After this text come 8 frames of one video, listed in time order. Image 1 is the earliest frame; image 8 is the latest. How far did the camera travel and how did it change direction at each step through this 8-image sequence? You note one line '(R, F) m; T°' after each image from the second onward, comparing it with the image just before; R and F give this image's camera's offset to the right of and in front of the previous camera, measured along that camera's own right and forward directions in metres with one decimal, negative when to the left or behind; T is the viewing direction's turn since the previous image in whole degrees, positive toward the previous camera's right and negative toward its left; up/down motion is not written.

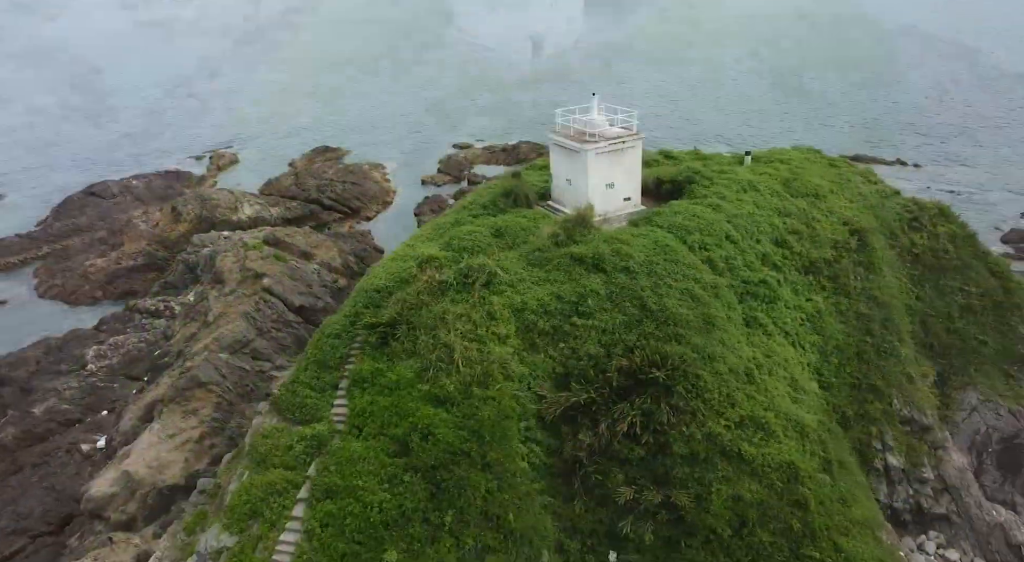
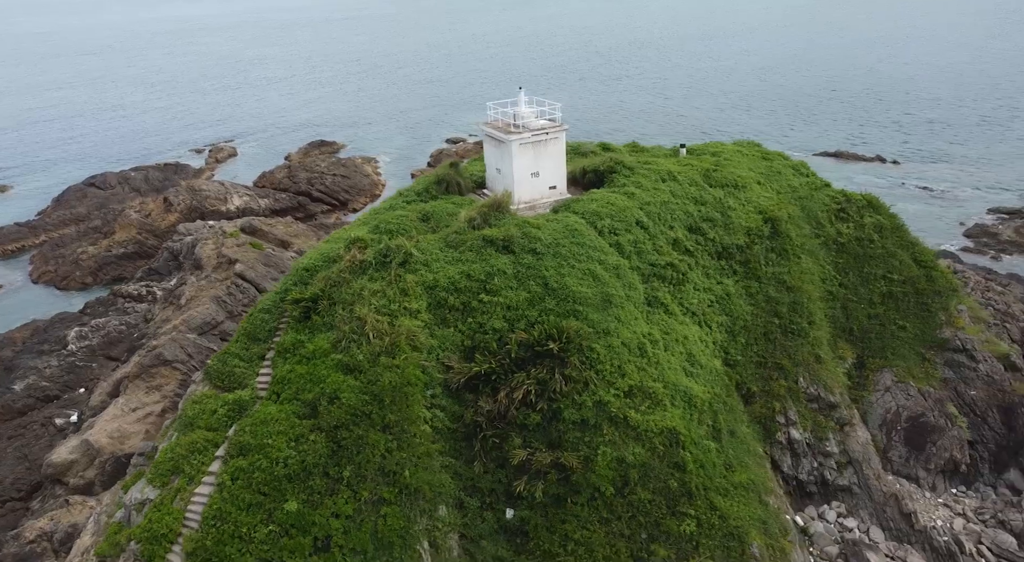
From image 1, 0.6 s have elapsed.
(+2.6, -1.2) m; 0°
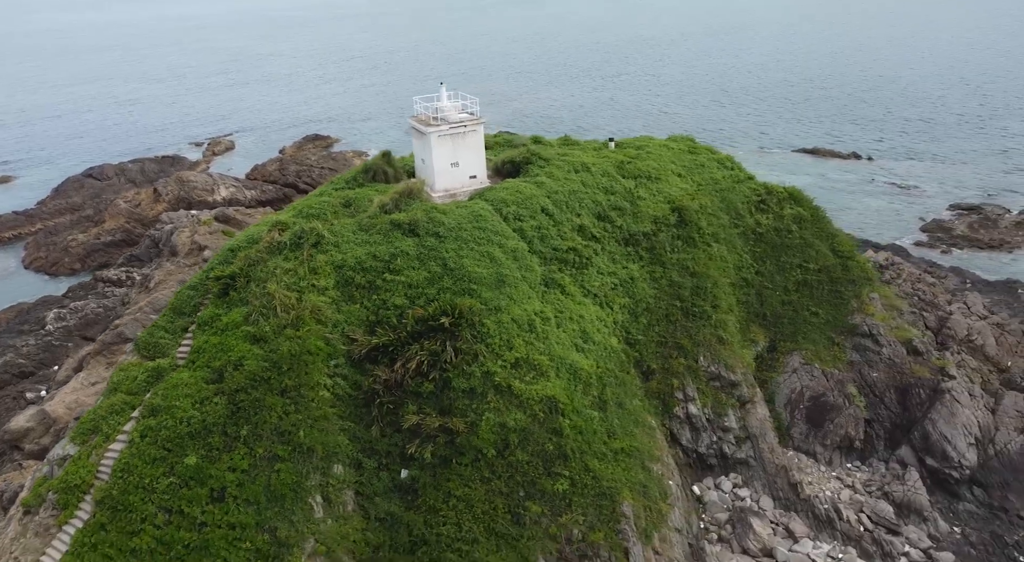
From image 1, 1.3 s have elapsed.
(+3.1, -1.4) m; 0°
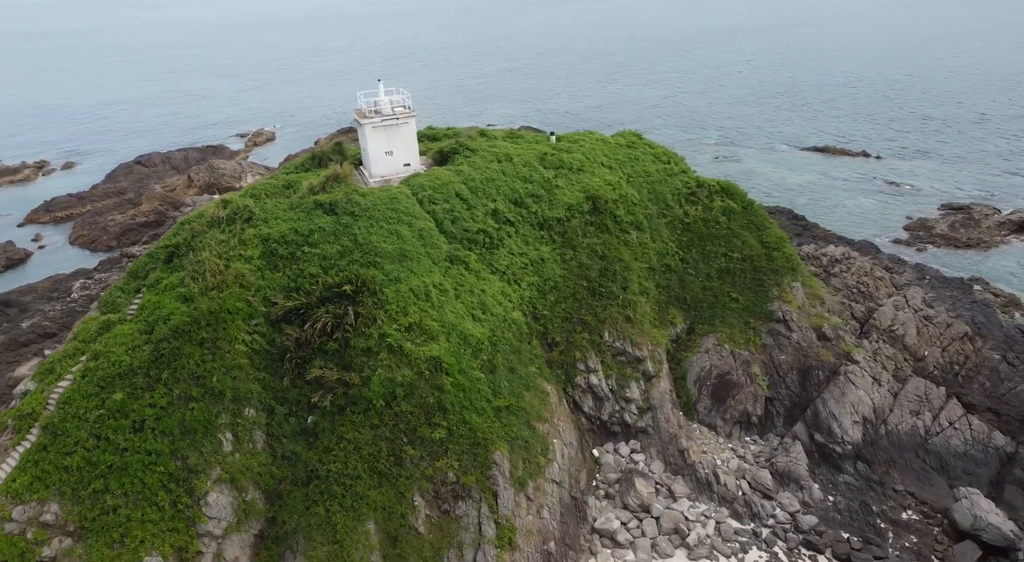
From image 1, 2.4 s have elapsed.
(+4.7, -2.1) m; -4°
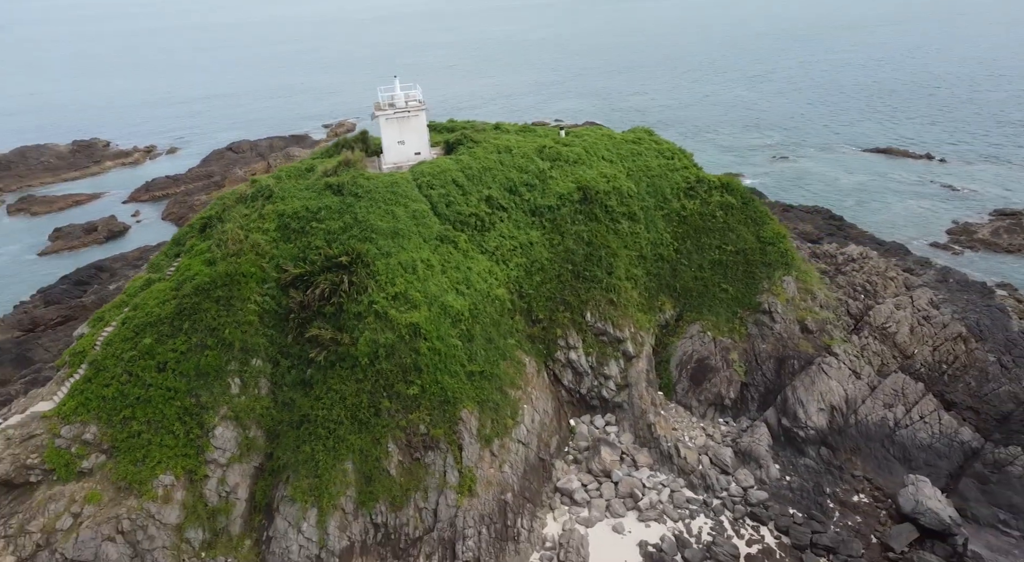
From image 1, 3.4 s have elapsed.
(+3.4, -1.9) m; -6°
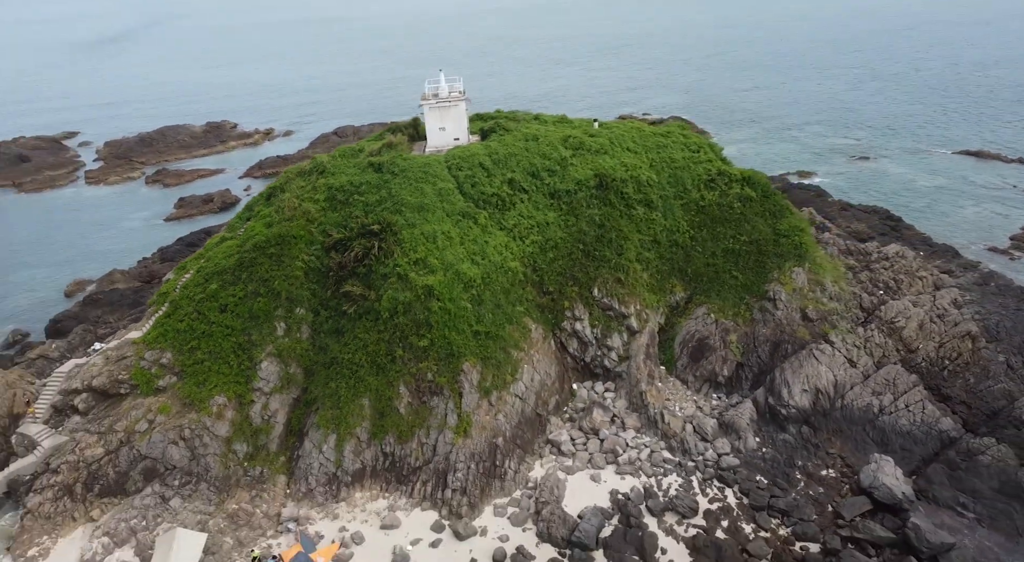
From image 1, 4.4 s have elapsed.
(+3.3, -2.5) m; -8°
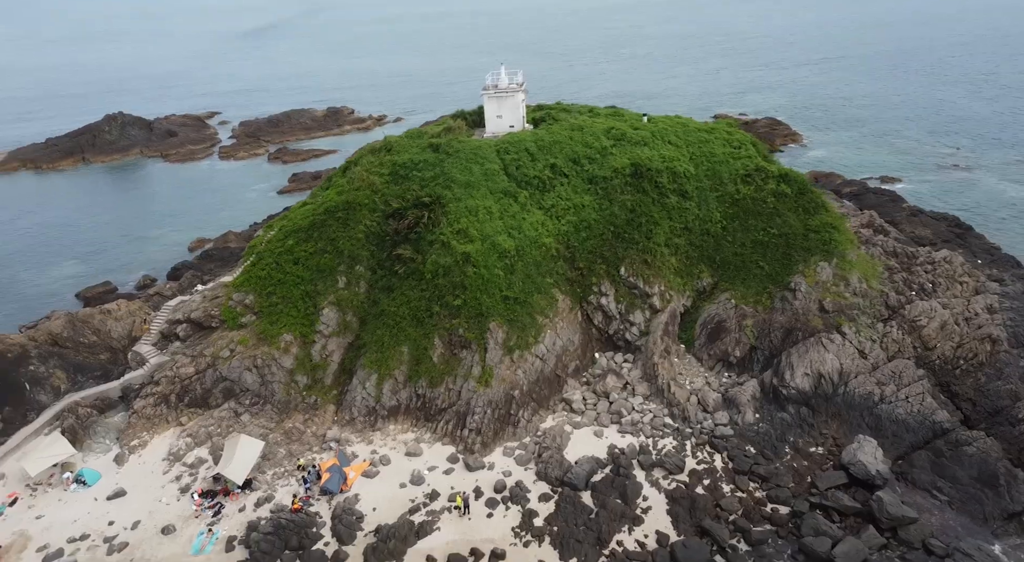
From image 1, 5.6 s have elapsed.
(+2.7, -2.7) m; -8°
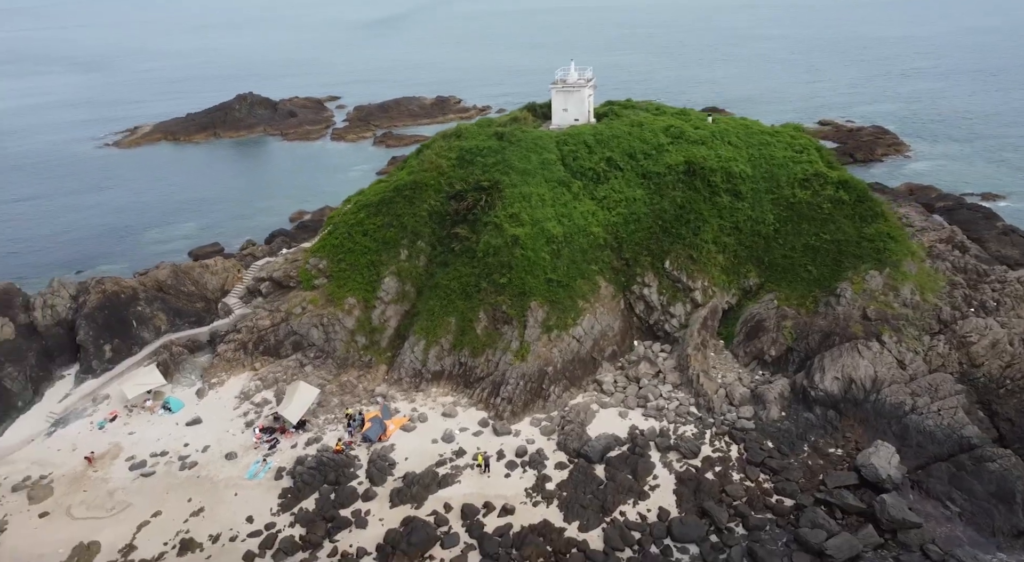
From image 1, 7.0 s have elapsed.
(+1.9, -1.7) m; -8°
